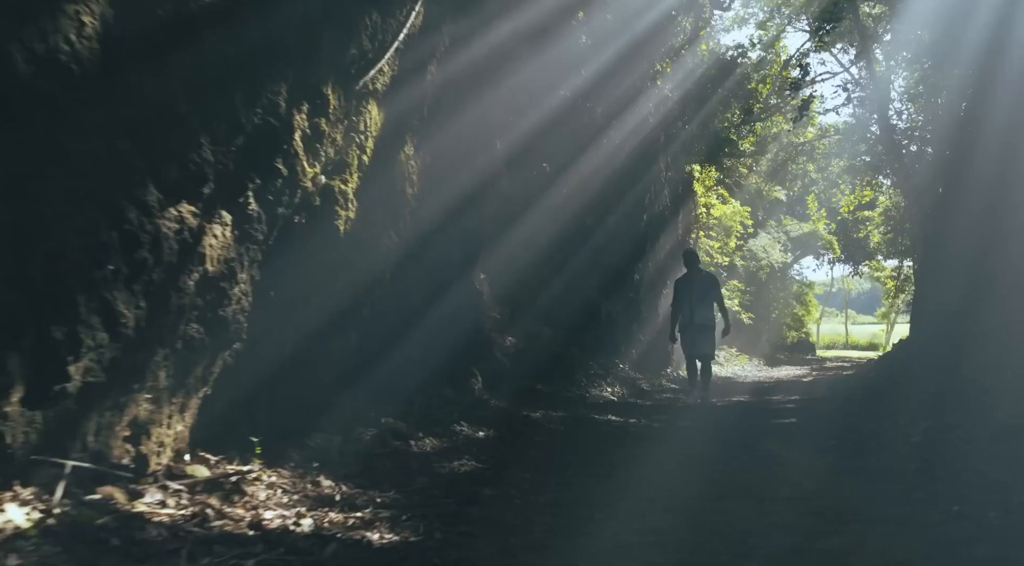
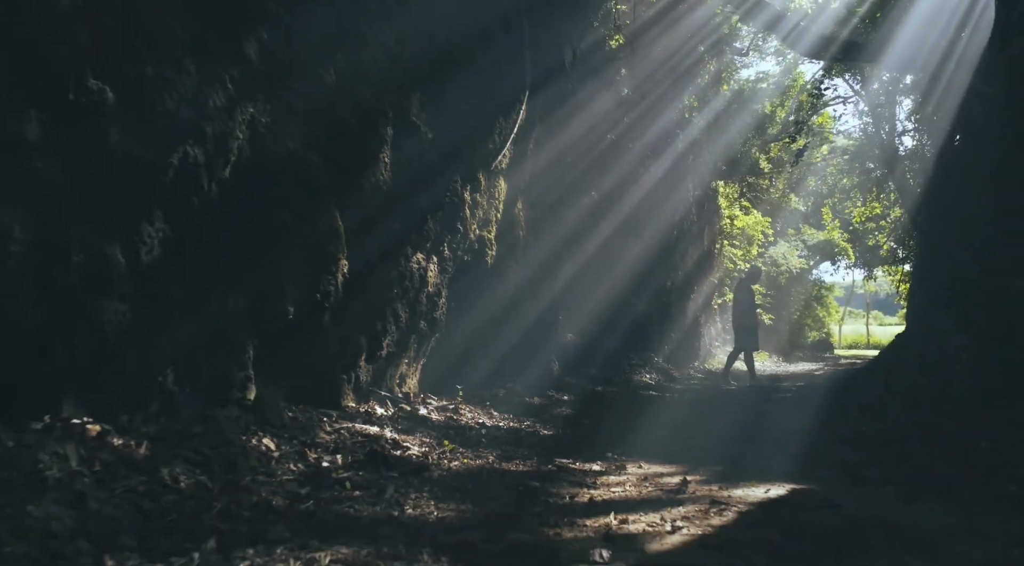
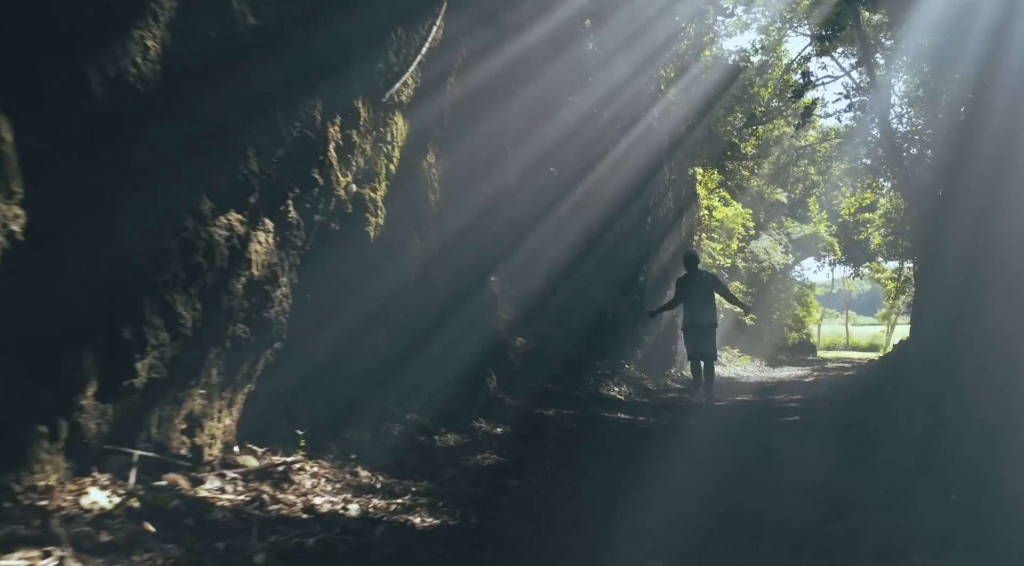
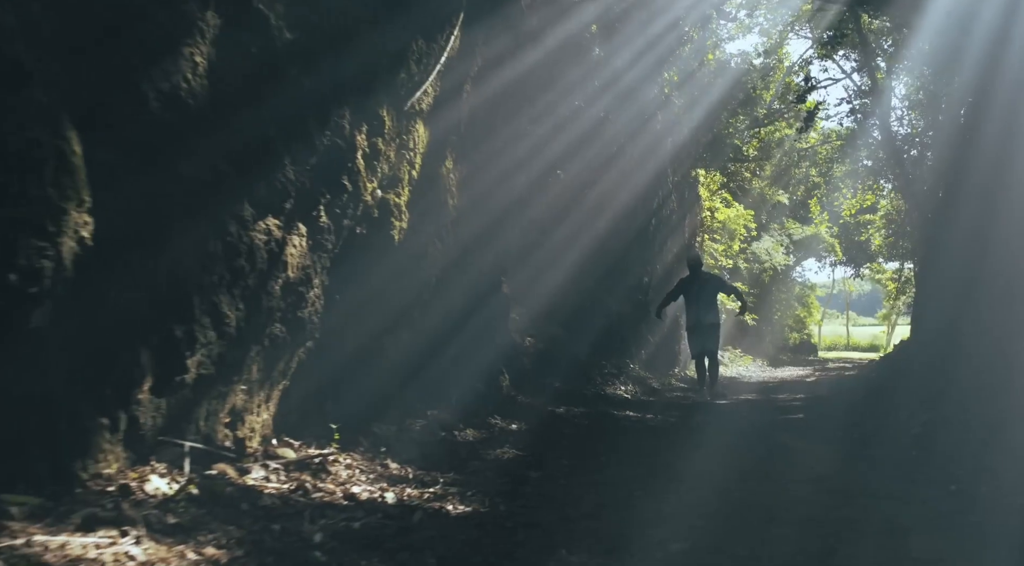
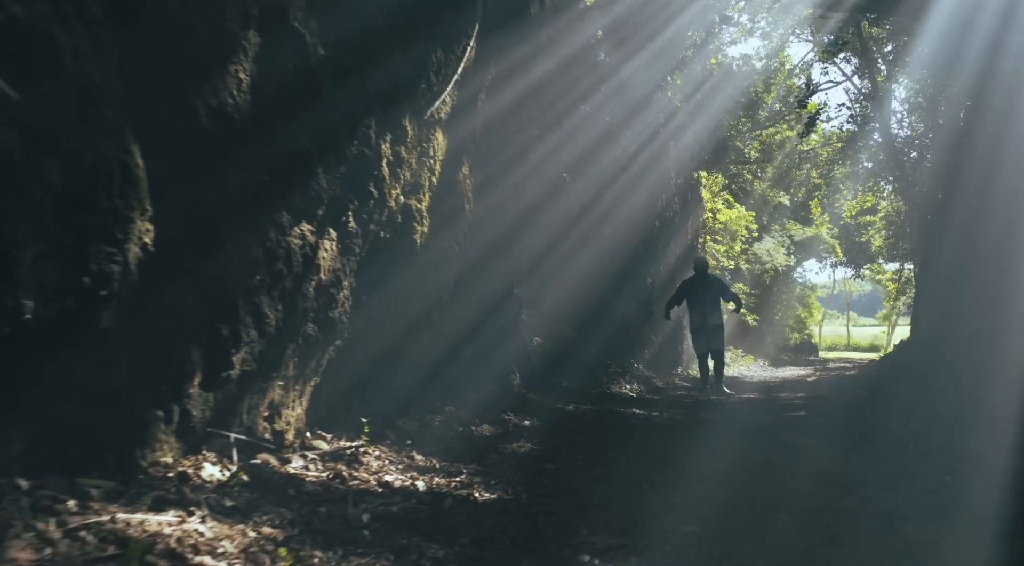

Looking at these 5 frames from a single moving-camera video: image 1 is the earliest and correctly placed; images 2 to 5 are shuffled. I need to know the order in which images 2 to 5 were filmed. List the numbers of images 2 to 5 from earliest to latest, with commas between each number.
3, 4, 5, 2
